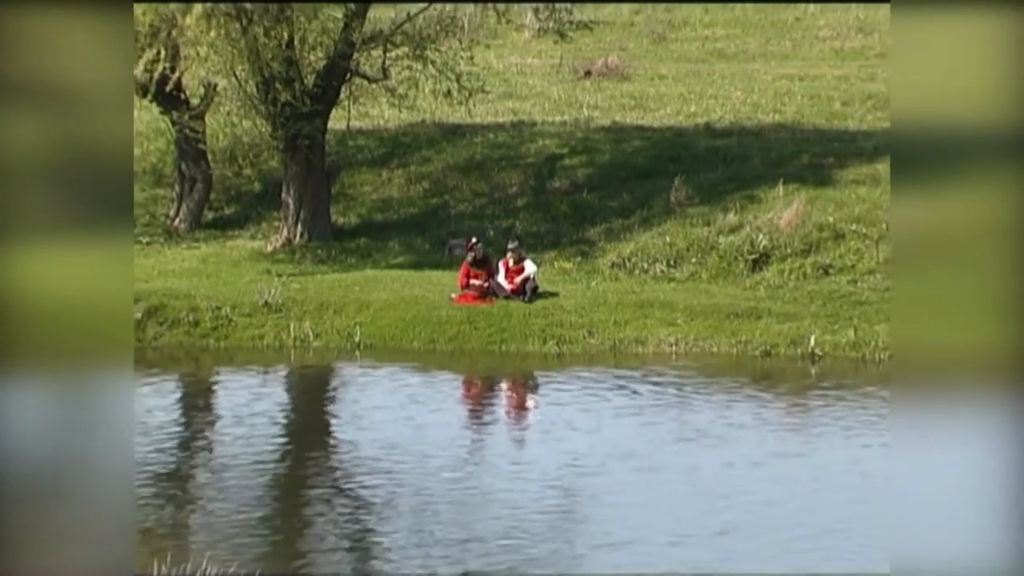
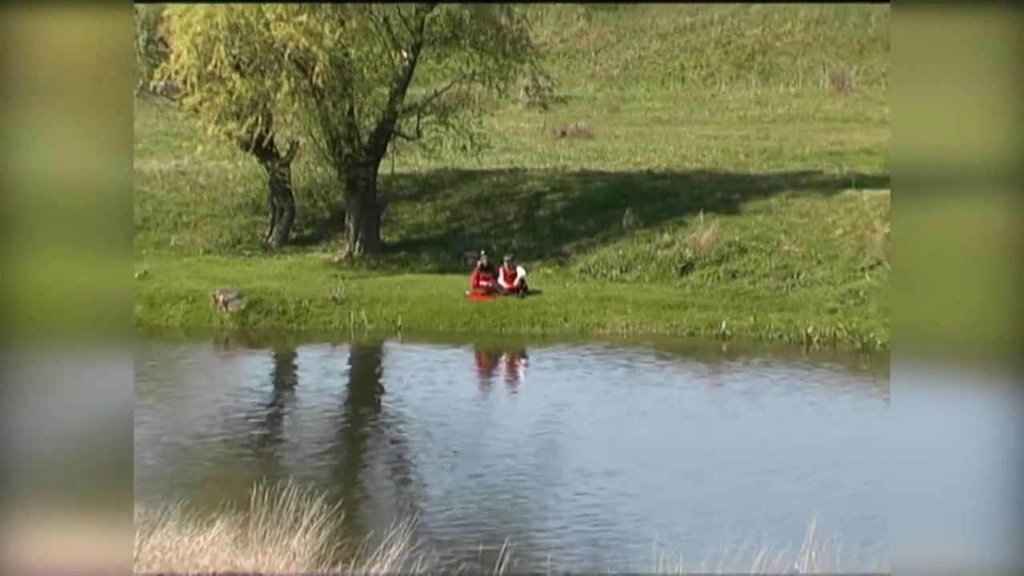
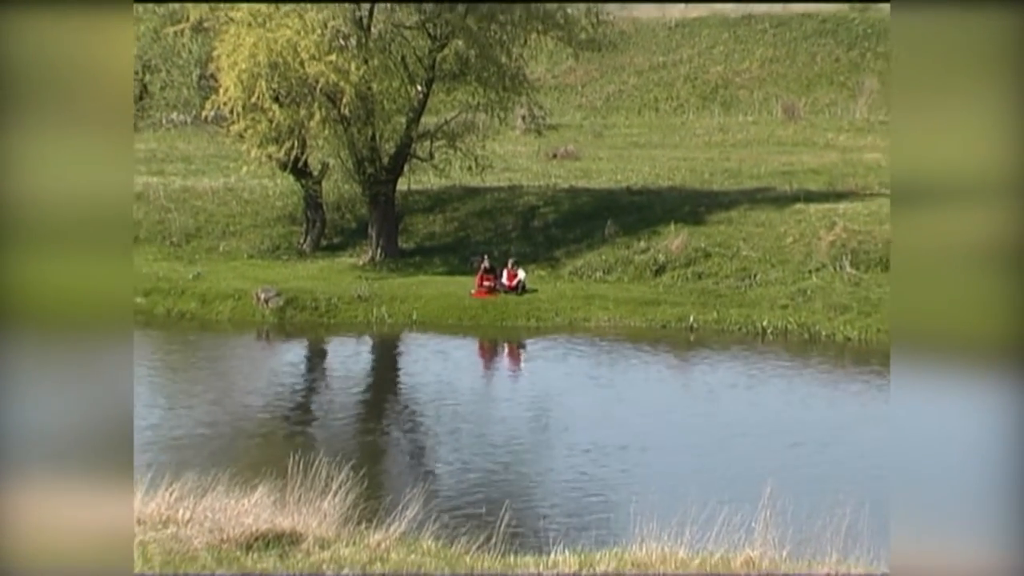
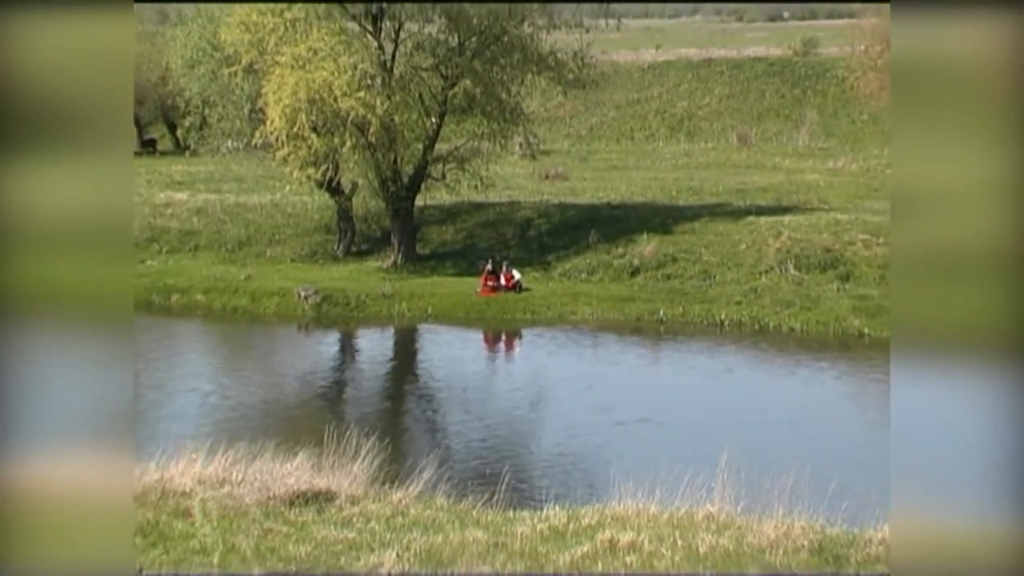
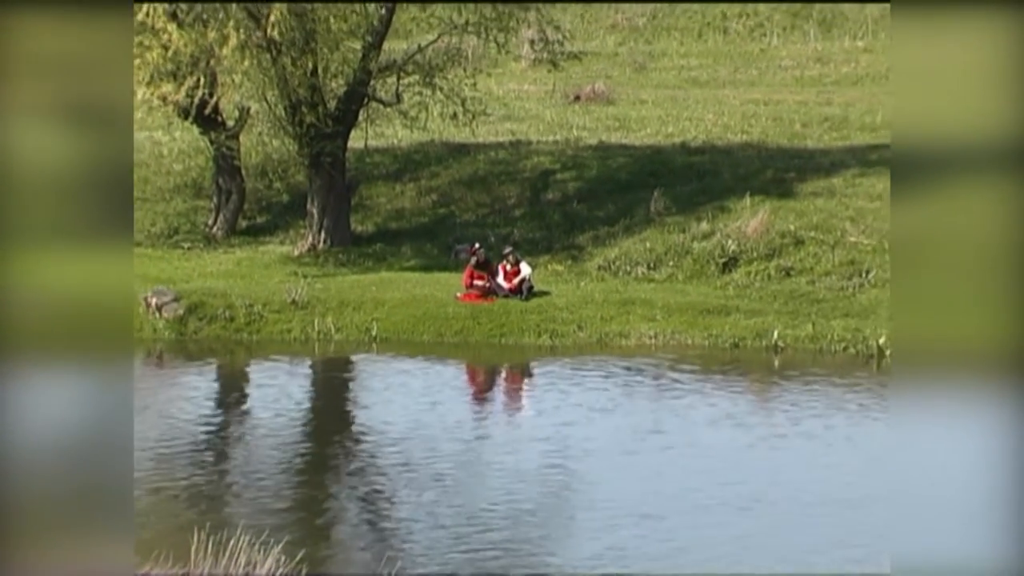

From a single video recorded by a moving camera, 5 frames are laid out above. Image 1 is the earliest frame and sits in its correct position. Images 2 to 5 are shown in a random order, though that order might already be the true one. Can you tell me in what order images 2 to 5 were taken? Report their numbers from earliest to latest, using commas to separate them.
5, 2, 3, 4
